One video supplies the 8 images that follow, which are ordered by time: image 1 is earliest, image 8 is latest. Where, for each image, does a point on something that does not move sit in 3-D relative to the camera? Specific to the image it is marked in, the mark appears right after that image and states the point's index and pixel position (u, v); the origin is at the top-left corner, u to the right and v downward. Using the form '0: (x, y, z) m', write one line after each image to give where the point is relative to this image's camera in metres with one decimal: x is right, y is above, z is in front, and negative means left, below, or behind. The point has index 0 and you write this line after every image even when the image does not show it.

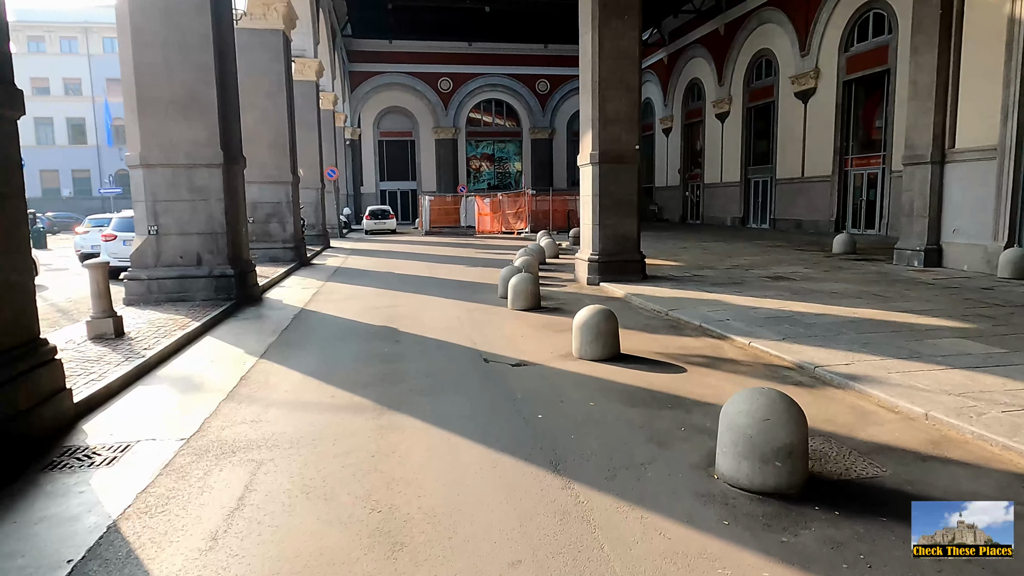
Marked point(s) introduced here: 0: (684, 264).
0: (+3.9, +0.5, +15.1) m
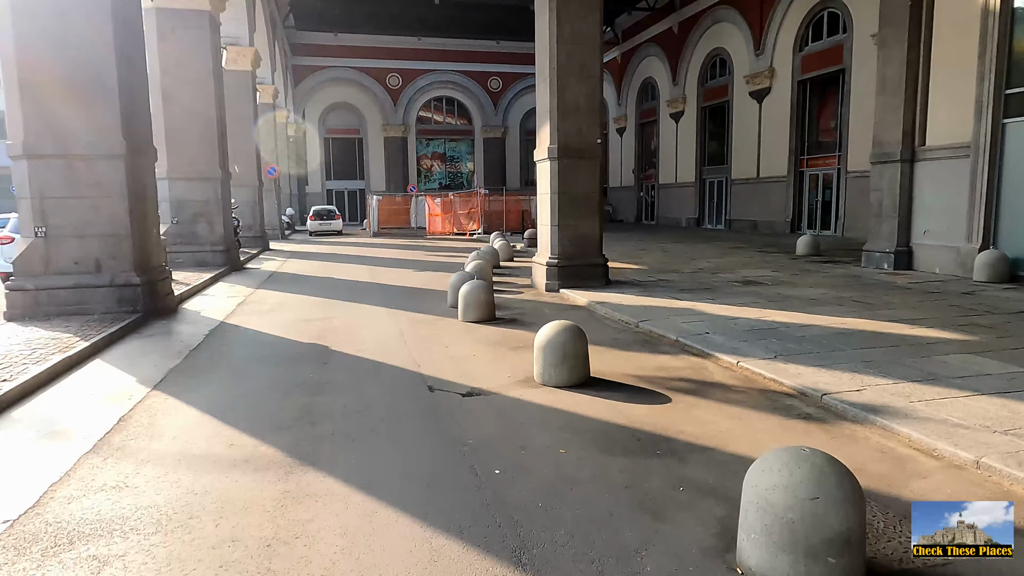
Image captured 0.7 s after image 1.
0: (+2.9, +0.4, +14.2) m
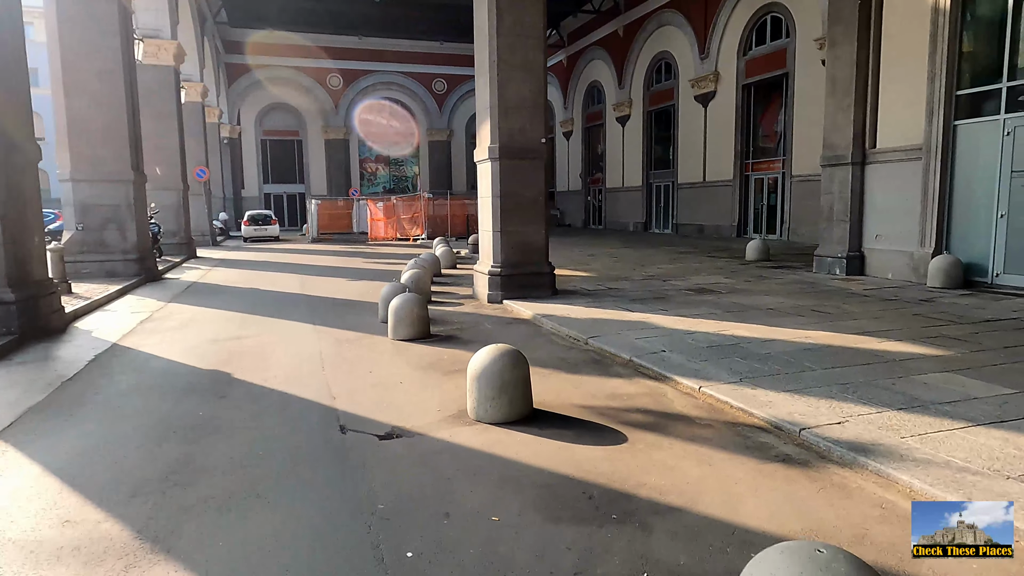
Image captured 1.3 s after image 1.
0: (+1.7, +0.2, +13.5) m
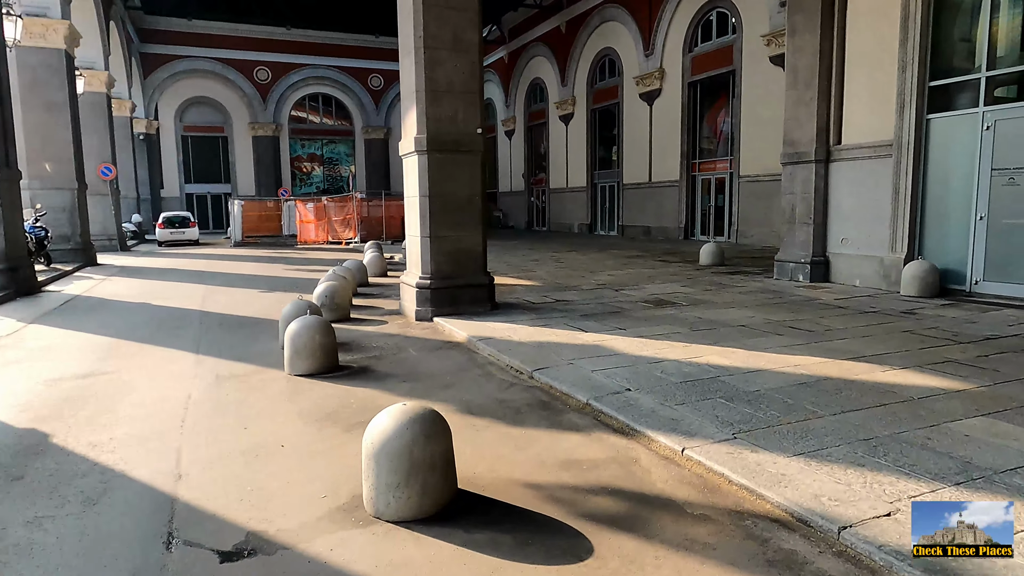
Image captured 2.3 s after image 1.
0: (+0.5, 0.0, +12.1) m
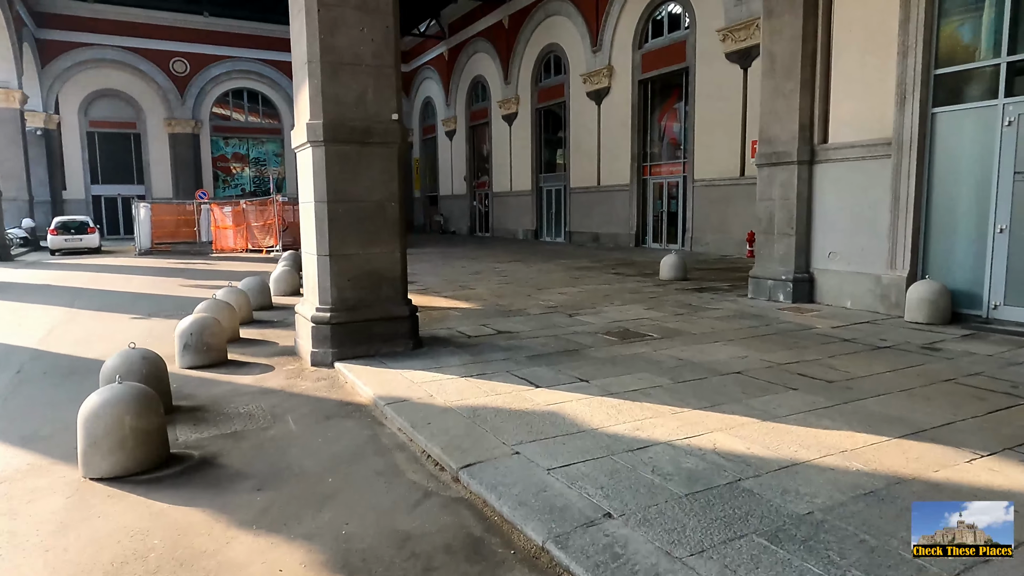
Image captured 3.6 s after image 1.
0: (-0.5, -0.3, +10.1) m
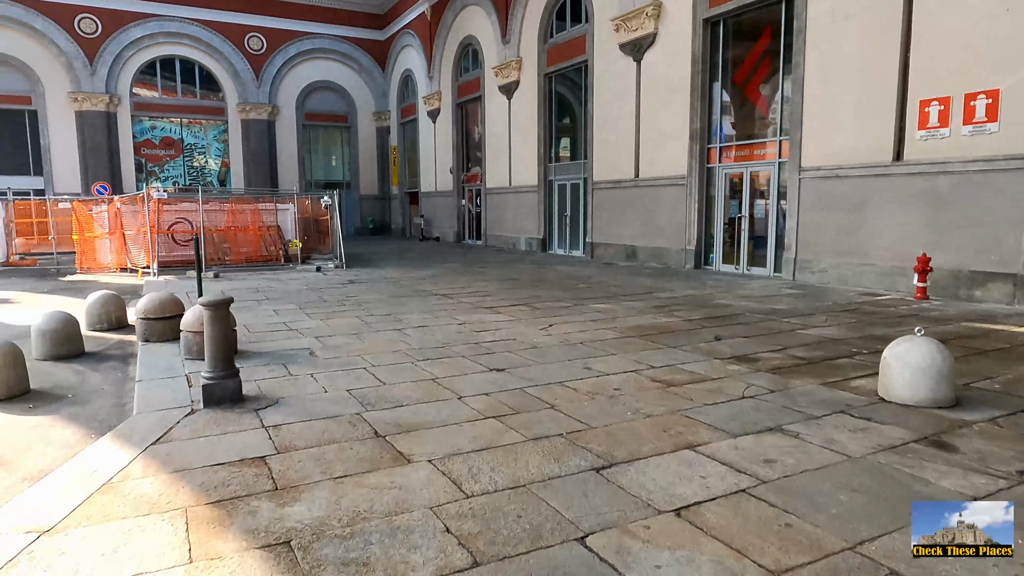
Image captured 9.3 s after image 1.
0: (-3.5, -0.3, +8.8) m
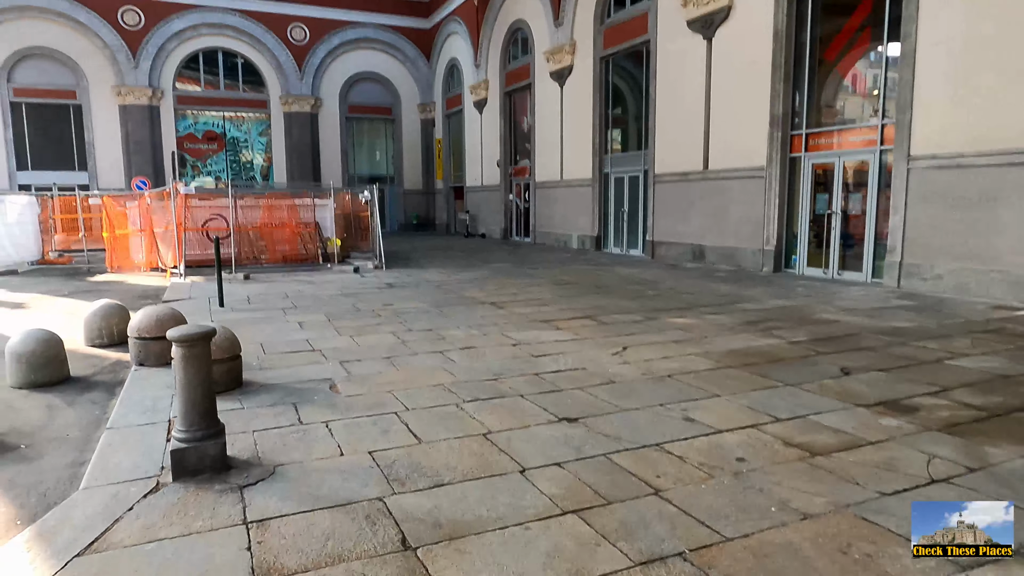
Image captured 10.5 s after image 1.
0: (-2.7, -0.4, +7.5) m
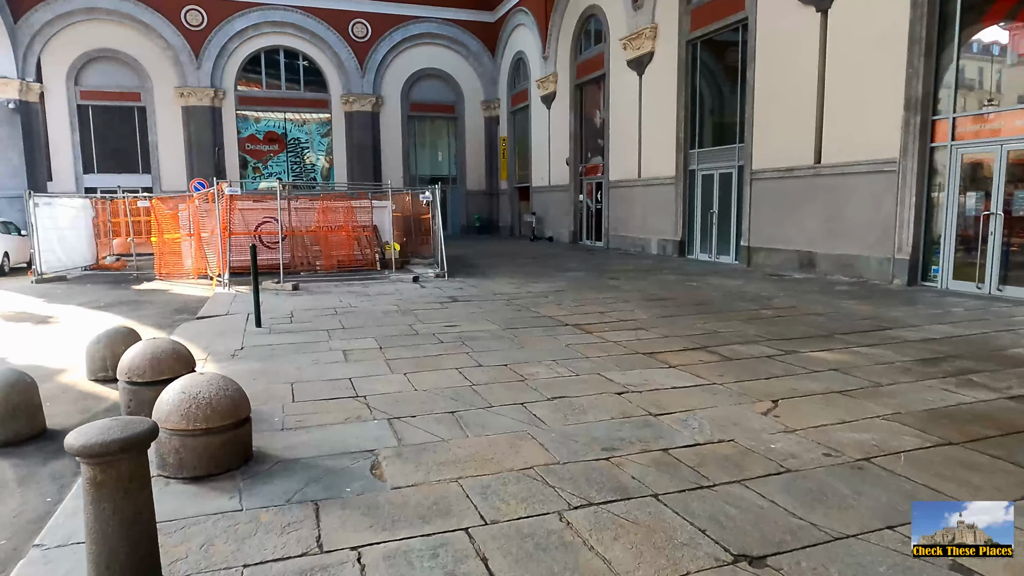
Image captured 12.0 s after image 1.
0: (-1.9, -0.6, +5.9) m
